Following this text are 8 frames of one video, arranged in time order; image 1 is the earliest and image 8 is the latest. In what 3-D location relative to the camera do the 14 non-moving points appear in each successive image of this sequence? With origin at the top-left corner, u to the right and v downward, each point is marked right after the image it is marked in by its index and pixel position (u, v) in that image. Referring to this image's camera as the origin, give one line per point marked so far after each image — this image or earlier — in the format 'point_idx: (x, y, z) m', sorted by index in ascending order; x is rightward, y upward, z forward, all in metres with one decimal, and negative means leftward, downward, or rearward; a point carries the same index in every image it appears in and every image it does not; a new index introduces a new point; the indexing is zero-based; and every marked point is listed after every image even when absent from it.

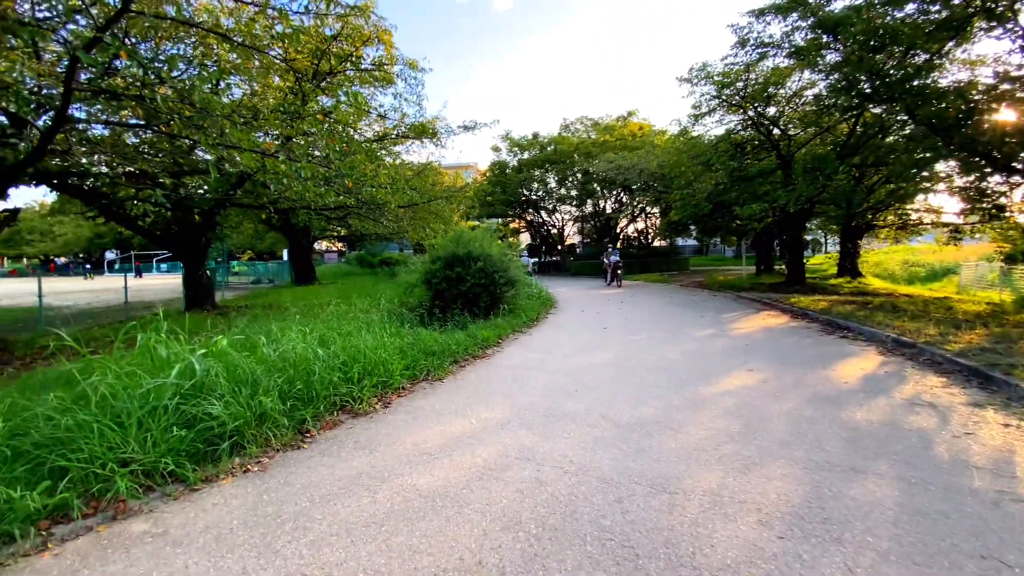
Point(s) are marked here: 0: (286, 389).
0: (-2.2, -0.9, +4.5) m
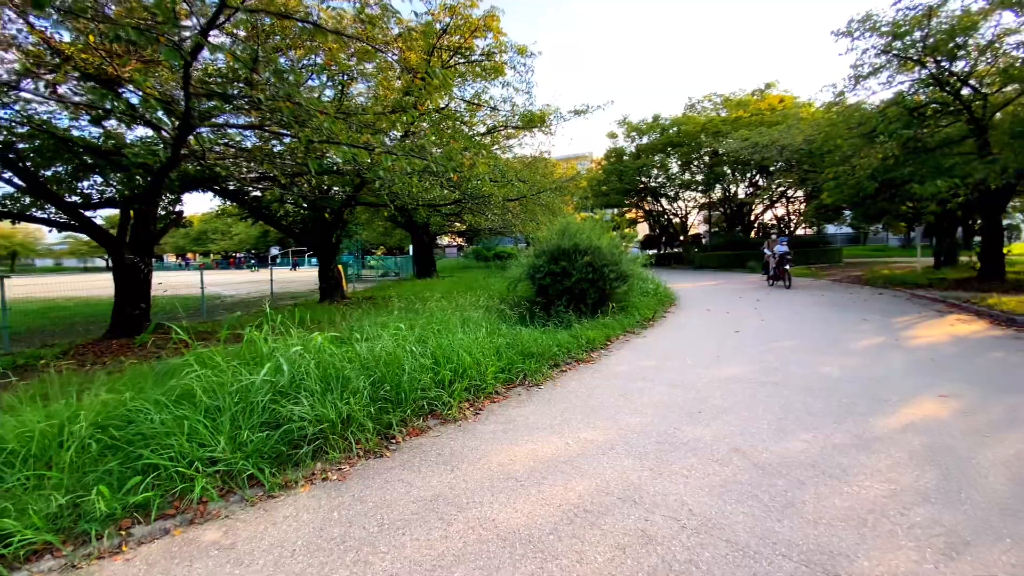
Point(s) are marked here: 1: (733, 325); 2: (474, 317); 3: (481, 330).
0: (-1.3, -0.9, +4.3) m
1: (+4.3, -0.7, +9.3) m
2: (-0.6, -0.4, +6.7) m
3: (-0.5, -0.6, +6.2) m
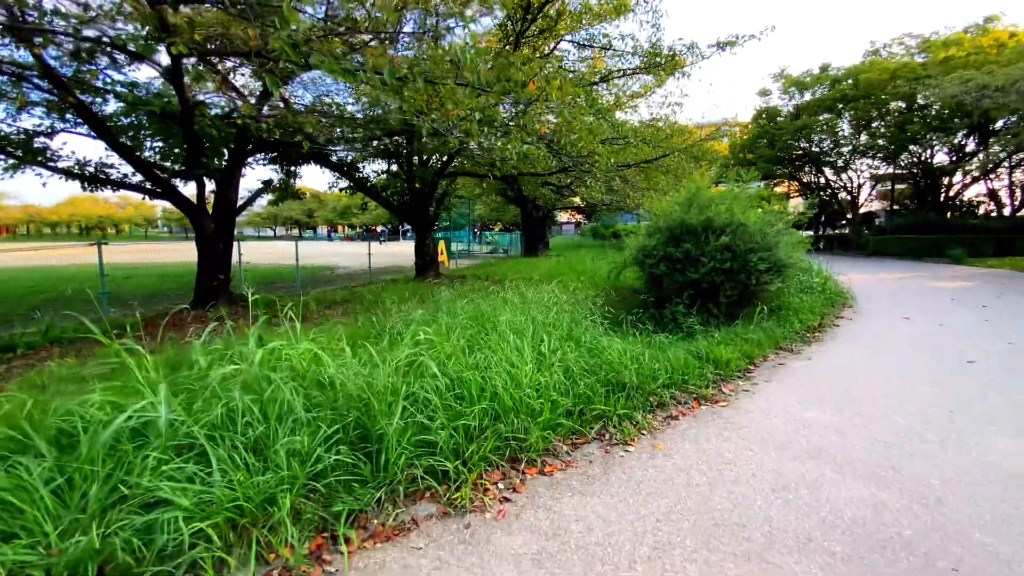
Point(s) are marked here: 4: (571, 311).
0: (-1.0, -0.9, +2.6) m
1: (+5.7, -0.7, +6.1) m
2: (+0.3, -0.3, +4.8) m
3: (+0.3, -0.5, +4.2) m
4: (+0.7, -0.3, +5.4) m
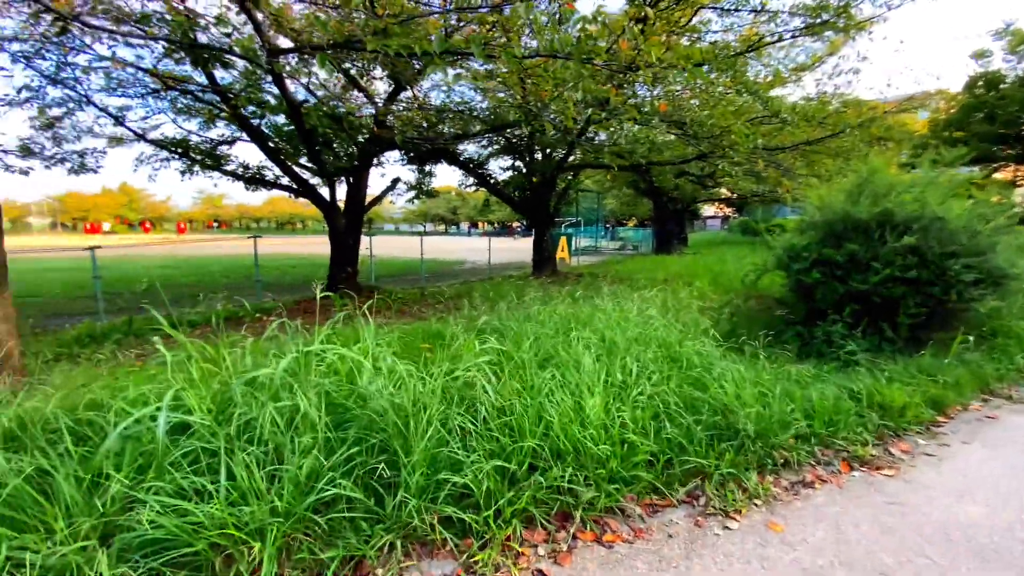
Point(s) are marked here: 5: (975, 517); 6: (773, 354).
0: (-0.8, -0.9, +2.3) m
1: (+6.5, -1.0, +3.7) m
2: (+1.1, -0.4, +4.0) m
3: (+0.9, -0.5, +3.5) m
4: (+1.6, -0.4, +4.5) m
5: (+2.4, -1.2, +2.5) m
6: (+2.4, -0.6, +4.4) m
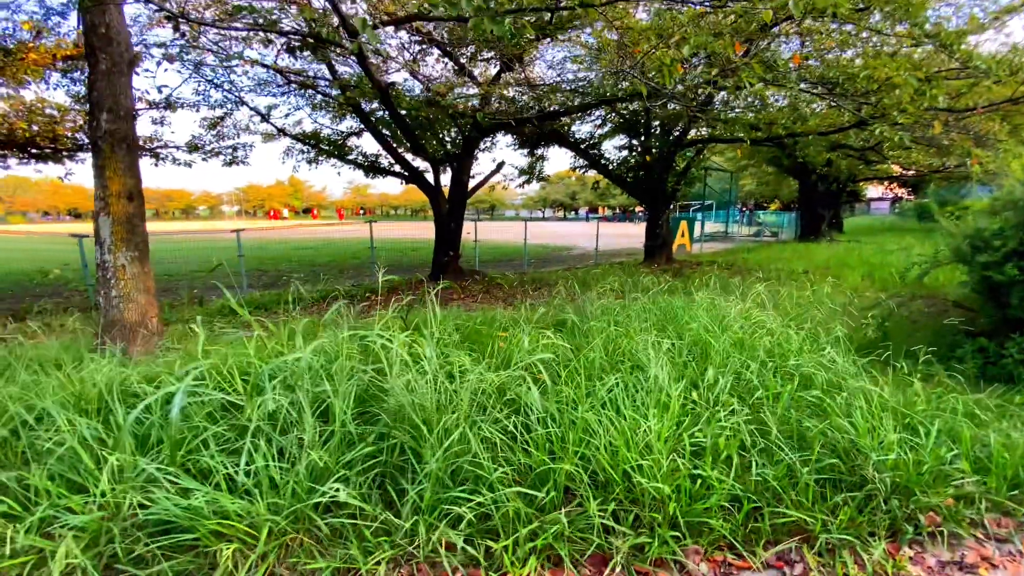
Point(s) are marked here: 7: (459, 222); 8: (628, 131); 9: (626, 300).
0: (-0.7, -0.8, +2.1) m
1: (+6.8, -1.2, +1.7) m
2: (+1.6, -0.3, +3.3) m
3: (+1.3, -0.5, +2.8) m
4: (+2.2, -0.3, +3.6) m
5: (+2.5, -1.2, +1.5) m
6: (+2.9, -0.6, +3.4) m
7: (-1.0, +1.3, +9.1) m
8: (+2.8, +3.8, +11.6) m
9: (+1.1, -0.1, +4.3) m
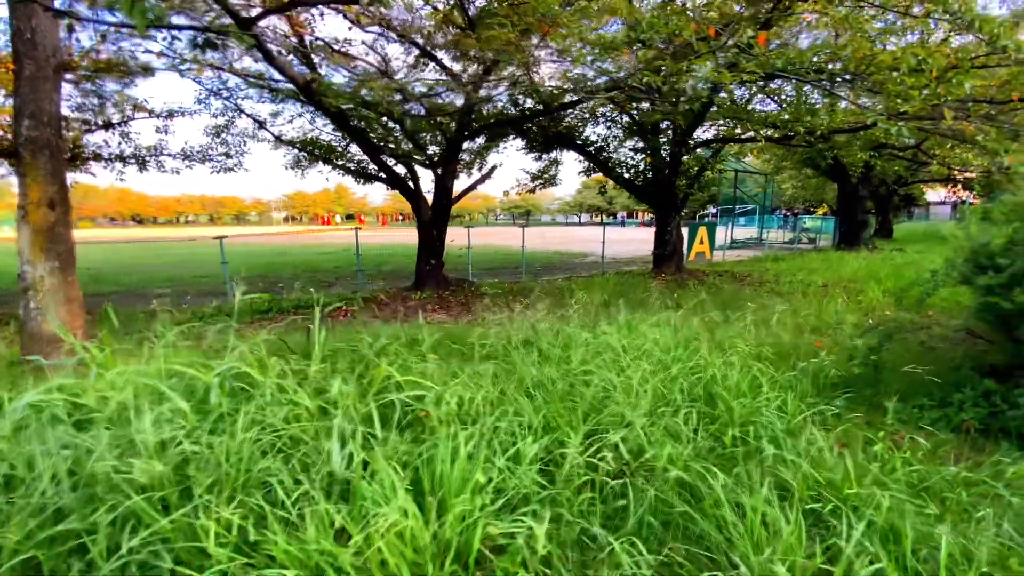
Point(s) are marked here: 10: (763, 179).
0: (-1.5, -0.9, +1.7) m
1: (+5.8, -1.4, +0.6) m
2: (+0.8, -0.5, +2.6) m
3: (+0.4, -0.6, +2.2) m
4: (+1.4, -0.5, +2.9) m
5: (+1.5, -1.4, +0.8) m
6: (+2.2, -0.8, +2.6) m
7: (-1.3, +1.1, +8.7) m
8: (+2.8, +3.5, +10.8) m
9: (+0.4, -0.3, +3.7) m
10: (+10.3, +4.4, +19.5) m
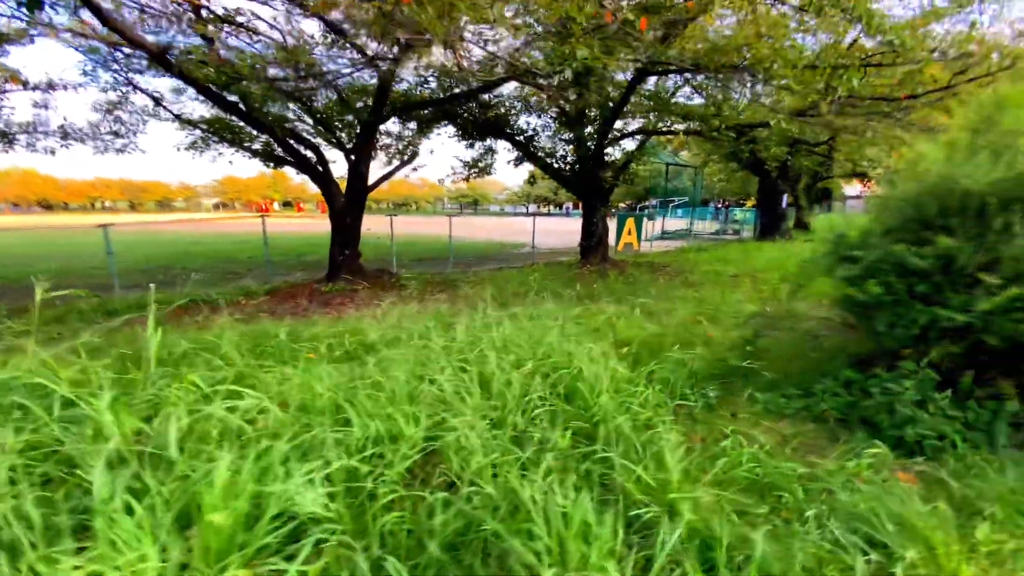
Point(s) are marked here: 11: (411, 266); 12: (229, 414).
0: (-2.2, -0.9, +1.3) m
1: (+5.2, -1.3, +1.0) m
2: (0.0, -0.5, +2.5) m
3: (-0.3, -0.6, +2.0) m
4: (+0.6, -0.5, +2.8) m
5: (+0.9, -1.4, +0.7) m
6: (+1.4, -0.8, +2.6) m
7: (-2.7, +1.2, +8.2) m
8: (+1.1, +3.8, +10.7) m
9: (-0.5, -0.2, +3.5) m
10: (+7.7, +4.8, +20.1) m
11: (-2.0, +0.4, +10.2) m
12: (-1.2, -0.5, +2.2) m
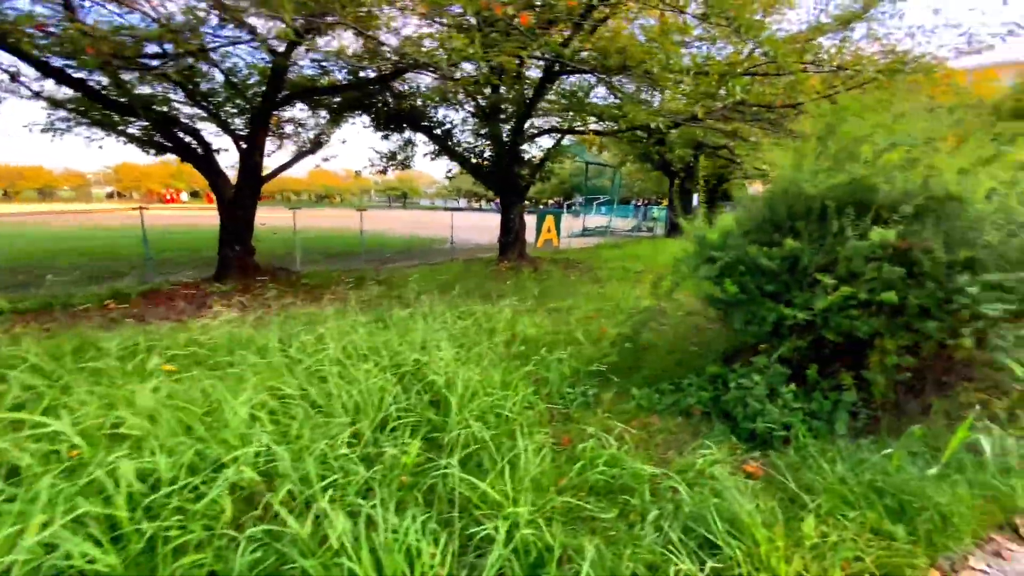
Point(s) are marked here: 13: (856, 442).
0: (-2.7, -1.0, +0.8) m
1: (+4.7, -1.3, +1.6) m
2: (-0.7, -0.5, +2.3) m
3: (-0.9, -0.6, +1.8) m
4: (-0.1, -0.5, +2.8) m
5: (+0.5, -1.4, +0.7) m
6: (+0.7, -0.8, +2.6) m
7: (-4.1, +1.2, +7.6) m
8: (-0.8, +3.8, +10.6) m
9: (-1.4, -0.2, +3.3) m
10: (+4.5, +5.1, +20.7) m
11: (-3.8, +0.5, +9.6) m
12: (-1.8, -0.5, +1.8) m
13: (+2.0, -0.8, +2.7) m
